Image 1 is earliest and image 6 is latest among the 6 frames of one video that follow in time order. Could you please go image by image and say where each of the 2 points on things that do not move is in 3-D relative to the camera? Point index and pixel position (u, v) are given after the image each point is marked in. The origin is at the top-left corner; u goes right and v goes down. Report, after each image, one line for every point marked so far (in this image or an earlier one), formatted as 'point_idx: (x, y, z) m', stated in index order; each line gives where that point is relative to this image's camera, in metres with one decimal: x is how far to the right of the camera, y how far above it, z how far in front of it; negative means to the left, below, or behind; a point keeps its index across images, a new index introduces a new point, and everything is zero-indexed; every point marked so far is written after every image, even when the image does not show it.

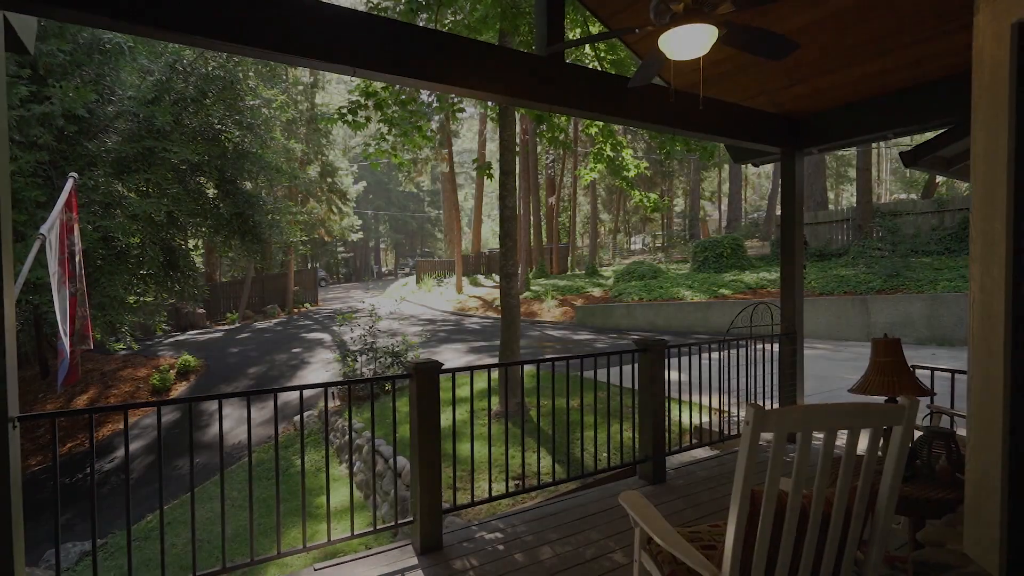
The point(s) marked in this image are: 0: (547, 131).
0: (+0.5, +2.3, +7.9) m
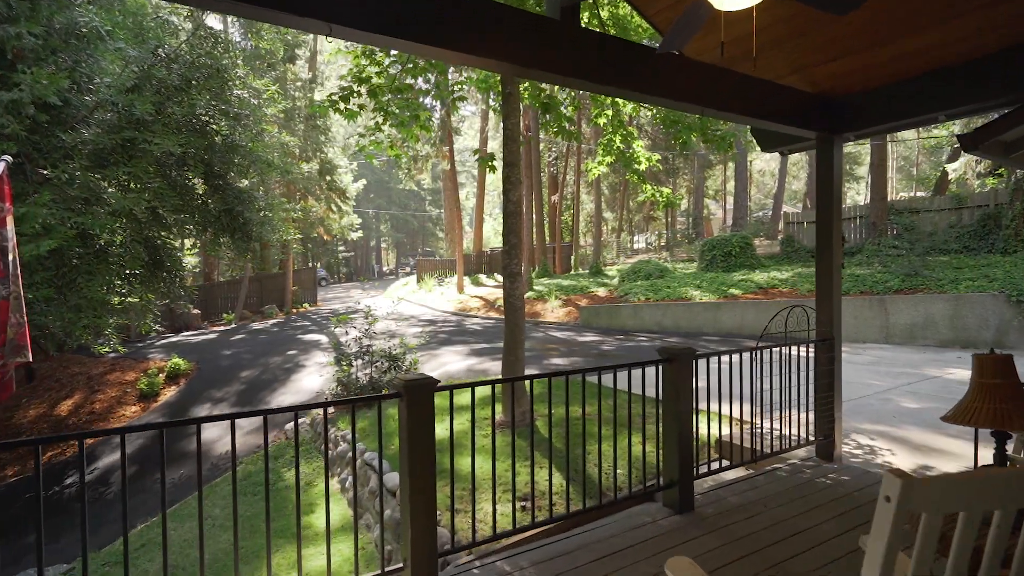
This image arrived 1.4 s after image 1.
0: (+0.6, +2.3, +7.4) m
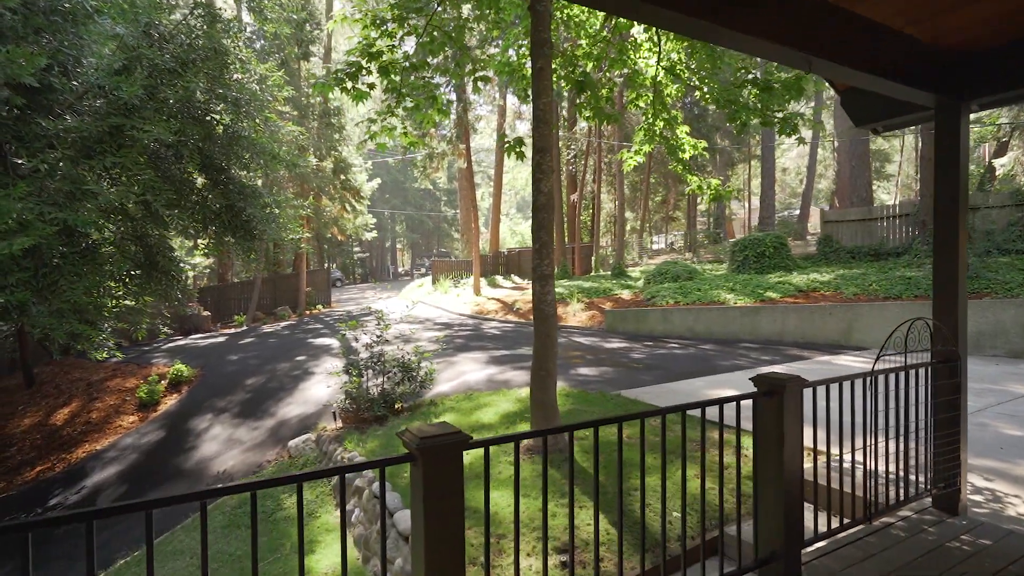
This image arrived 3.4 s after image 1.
0: (+0.9, +2.3, +6.6) m
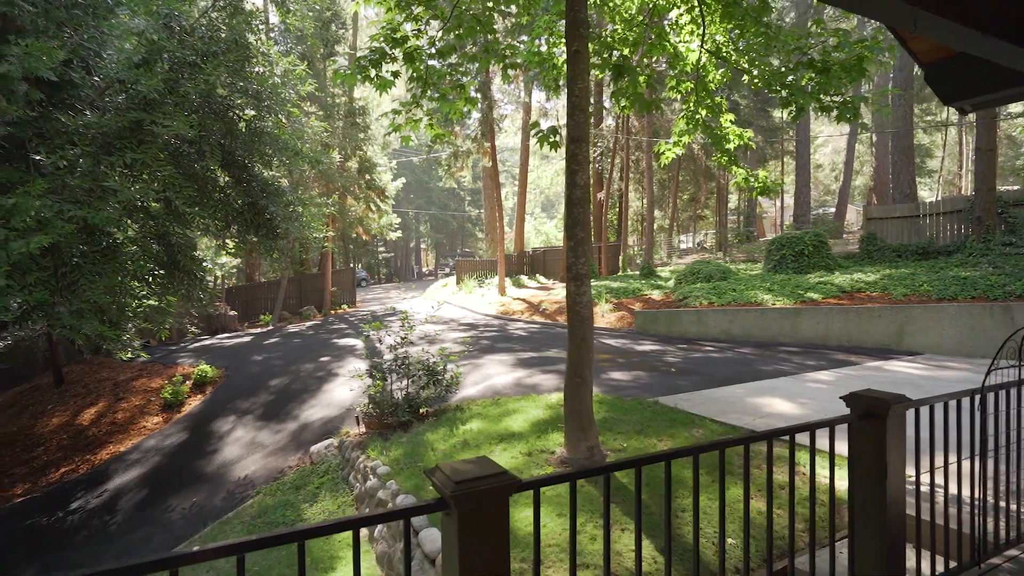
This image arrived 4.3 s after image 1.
0: (+1.3, +2.3, +6.2) m
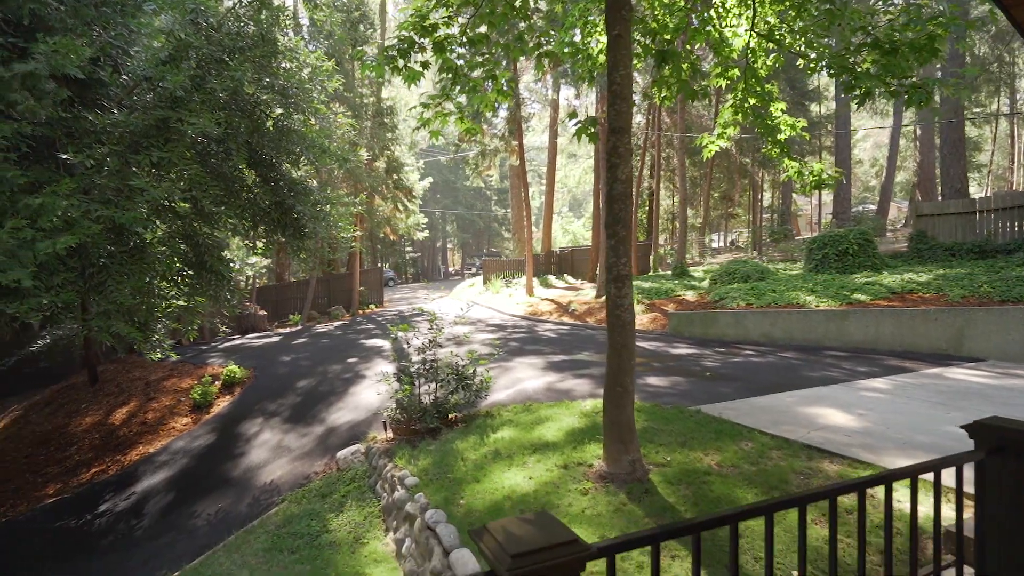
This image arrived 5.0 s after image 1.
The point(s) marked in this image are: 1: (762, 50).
0: (+1.7, +2.3, +5.8) m
1: (+2.7, +2.6, +5.7) m
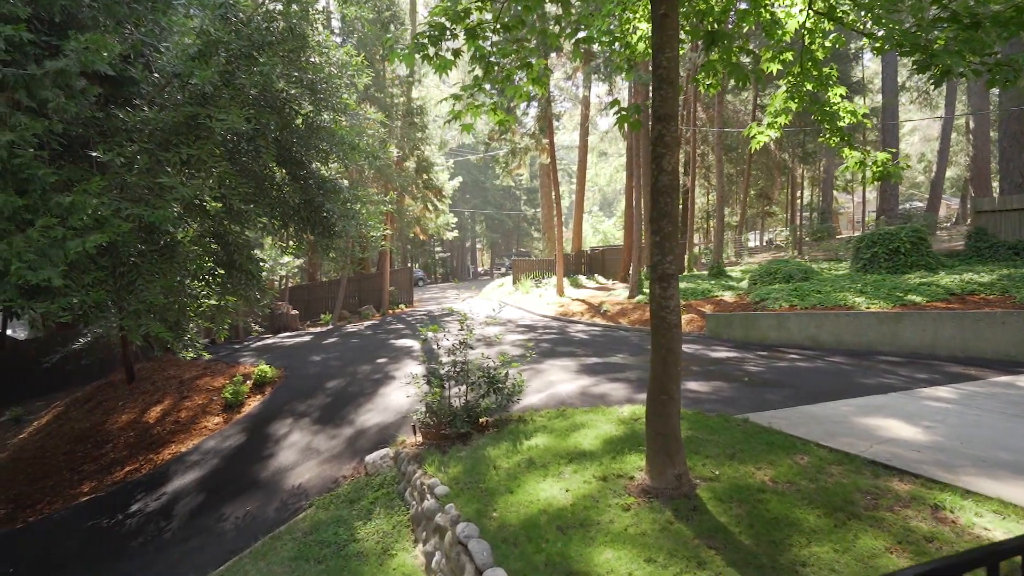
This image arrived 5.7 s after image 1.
0: (+2.0, +2.2, +5.4) m
1: (+3.1, +2.5, +5.2) m
